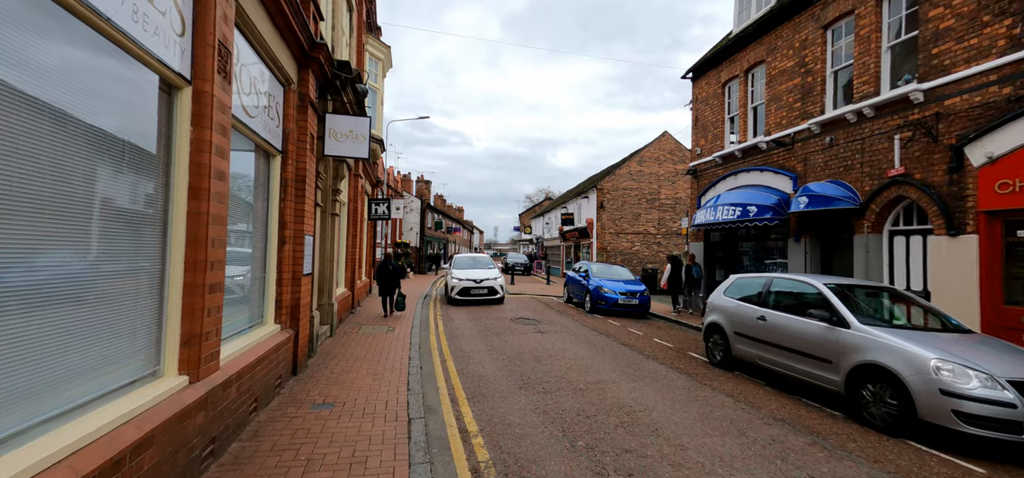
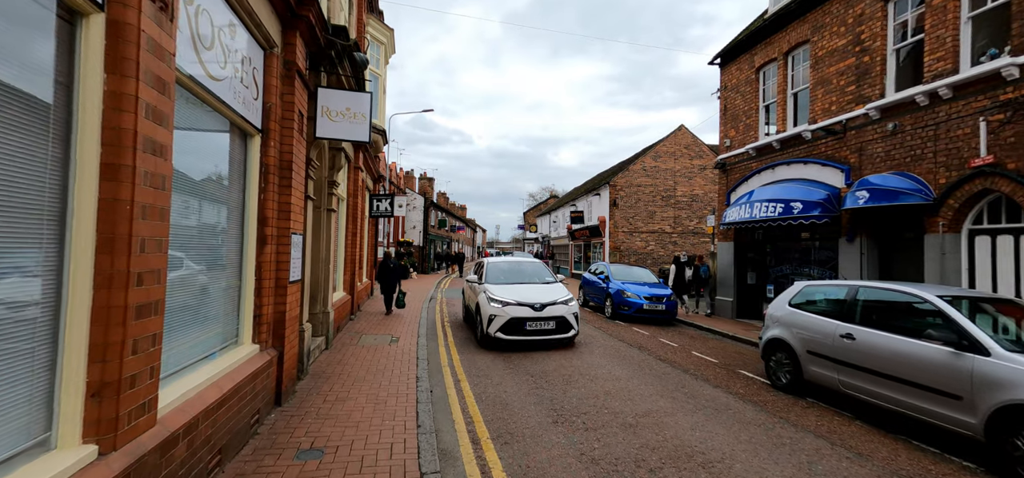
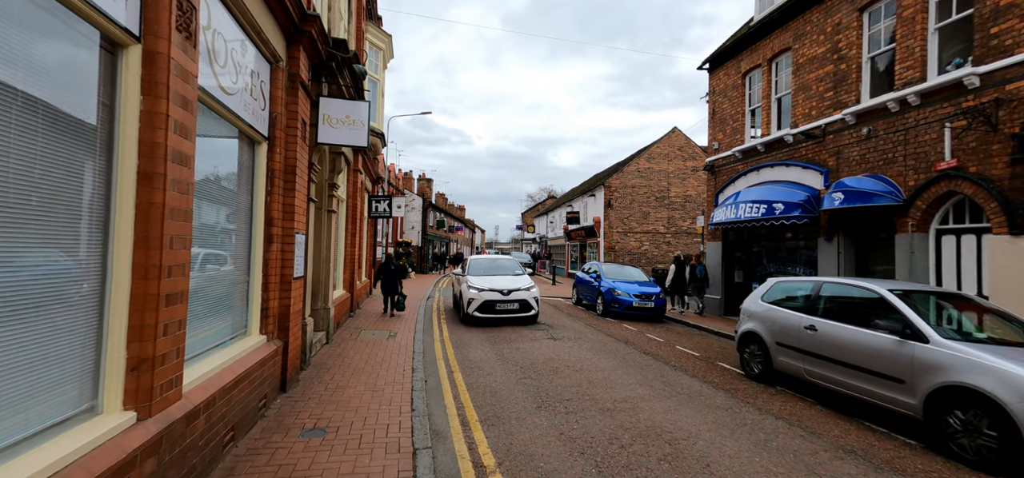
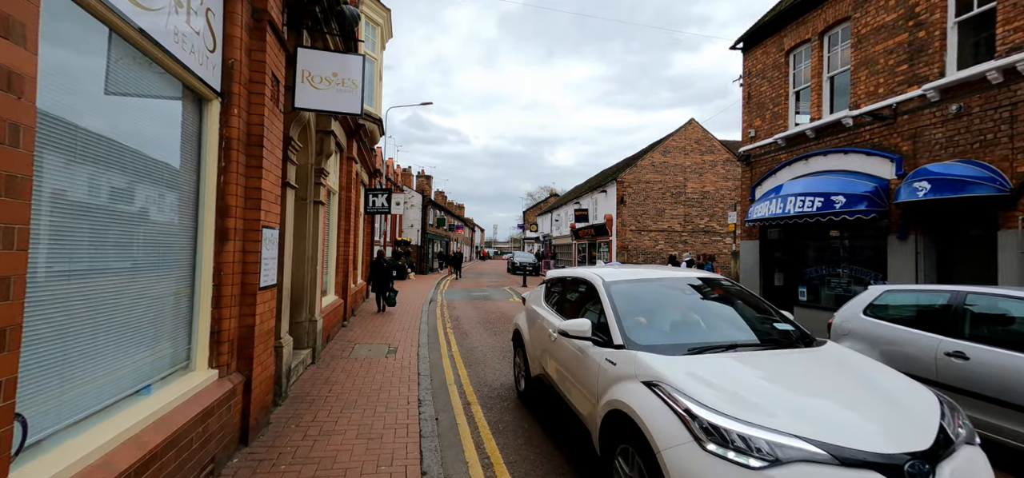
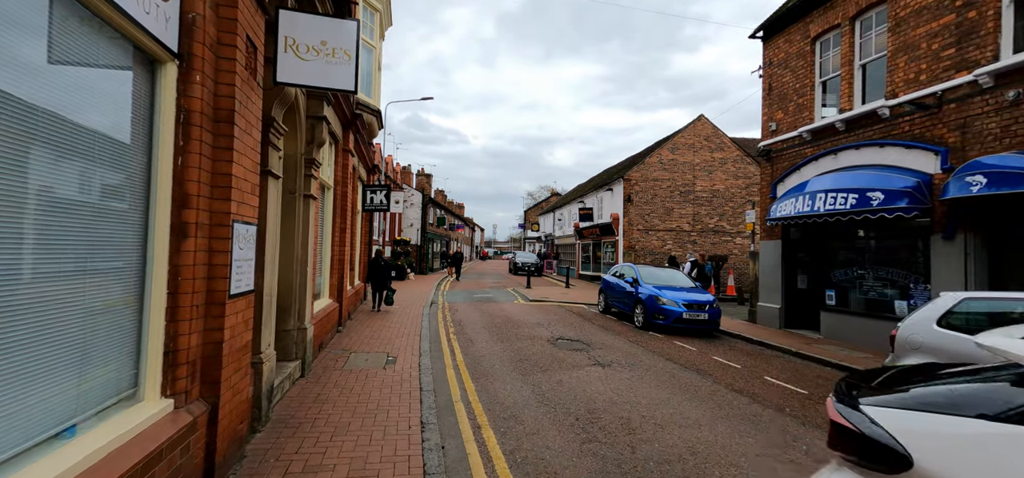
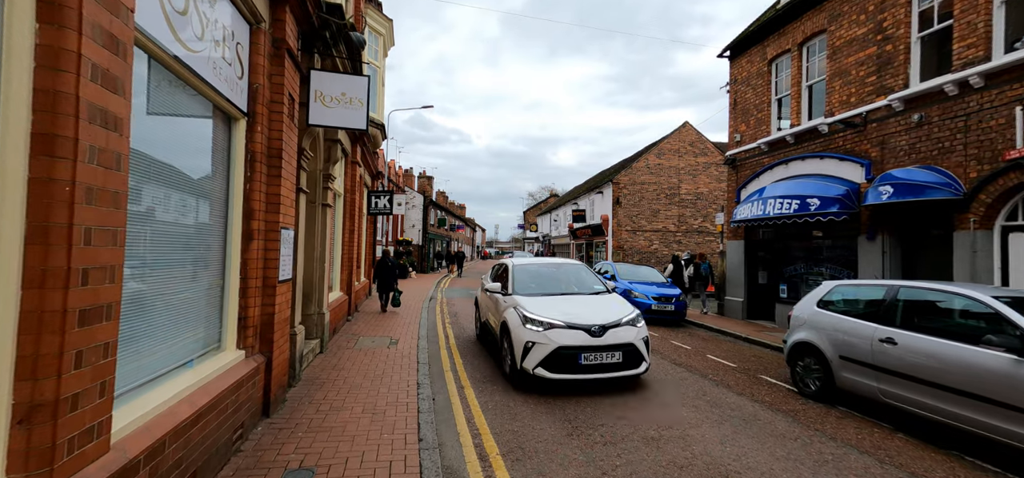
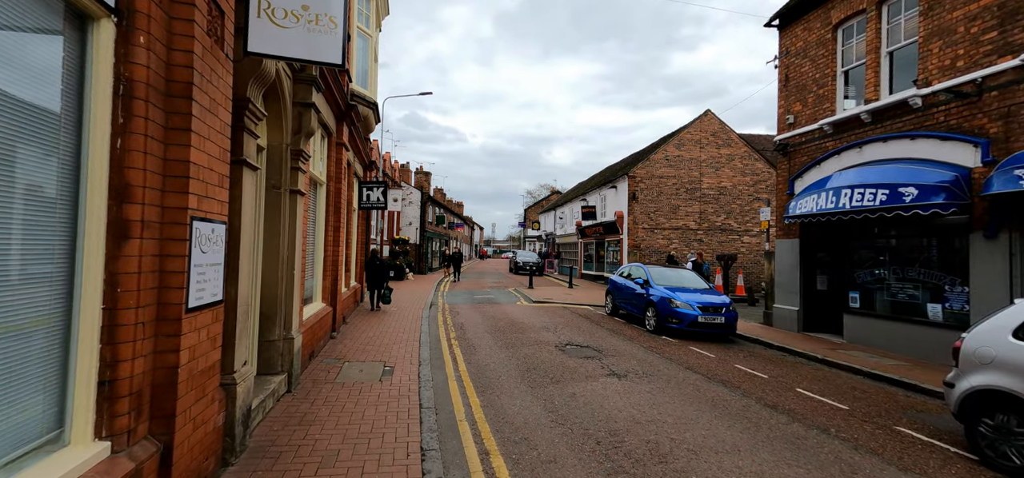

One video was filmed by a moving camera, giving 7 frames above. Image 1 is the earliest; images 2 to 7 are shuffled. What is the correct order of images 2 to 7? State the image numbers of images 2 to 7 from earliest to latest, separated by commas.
3, 2, 6, 4, 5, 7
